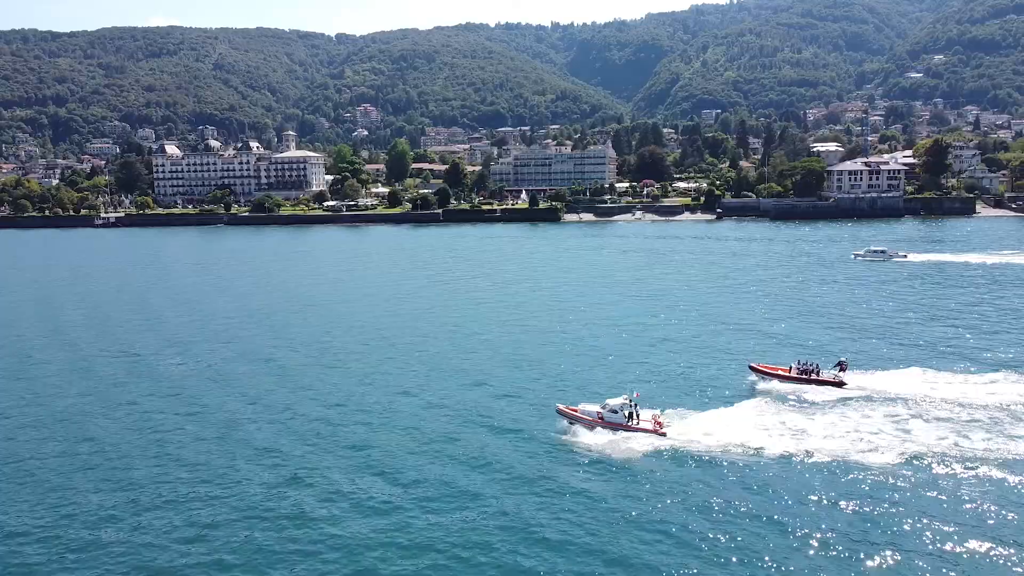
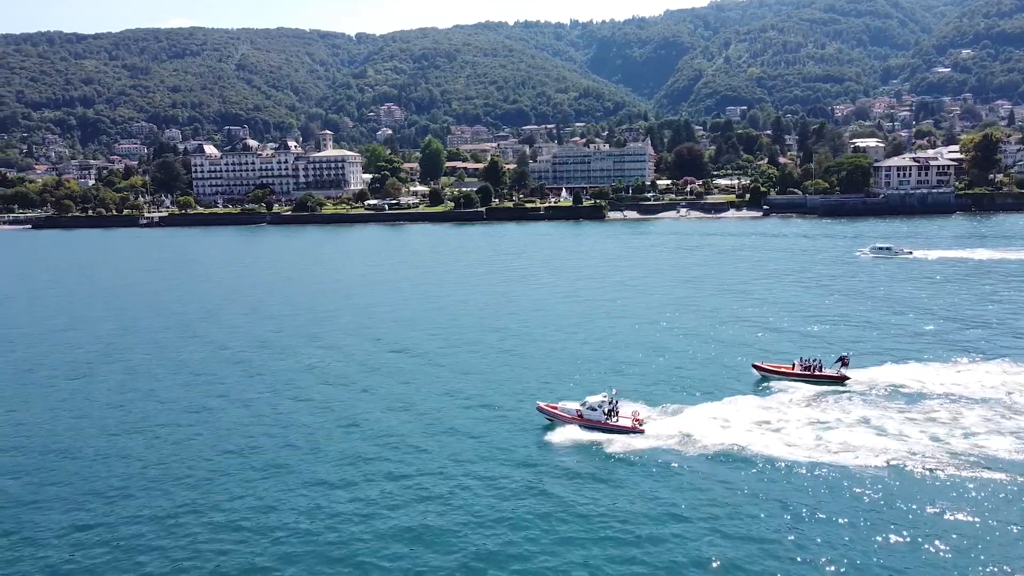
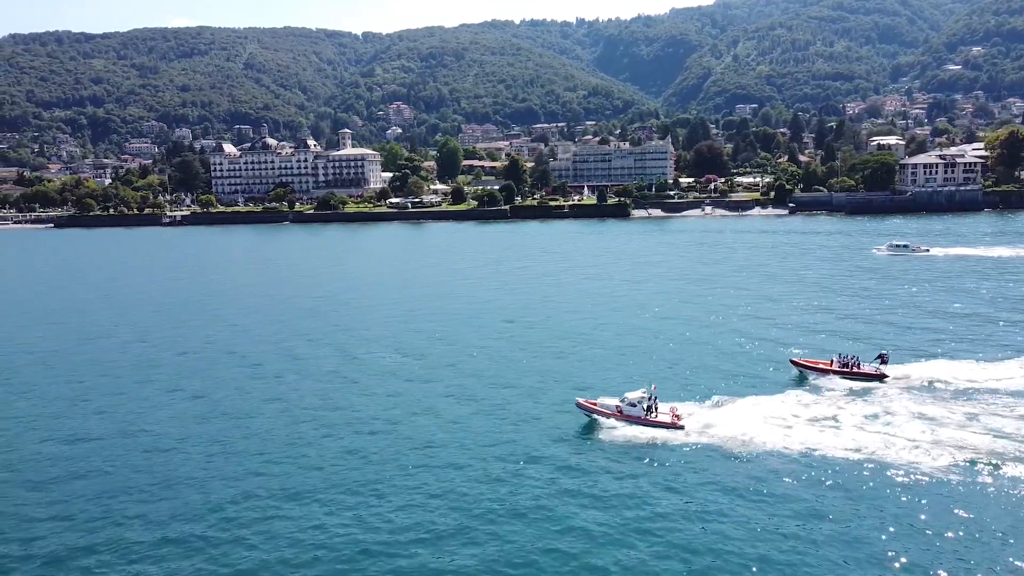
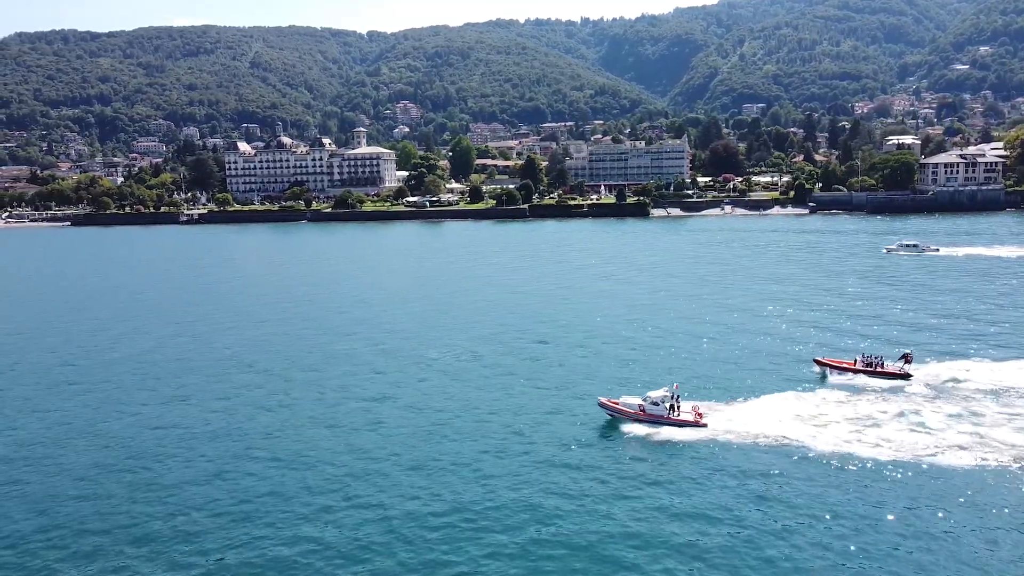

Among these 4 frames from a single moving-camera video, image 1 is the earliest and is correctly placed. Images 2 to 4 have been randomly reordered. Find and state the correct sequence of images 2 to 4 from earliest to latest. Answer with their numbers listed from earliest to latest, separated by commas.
2, 3, 4
